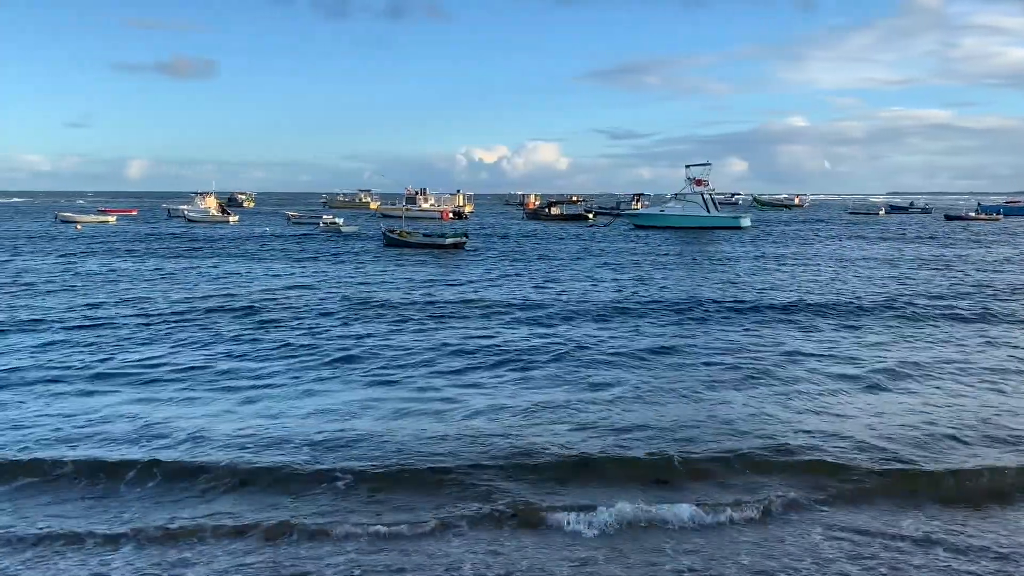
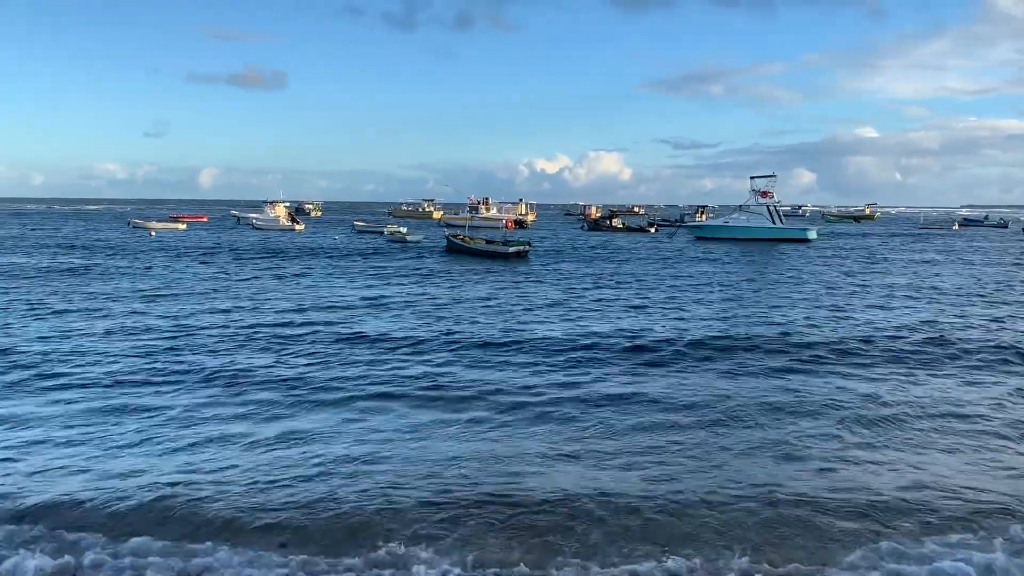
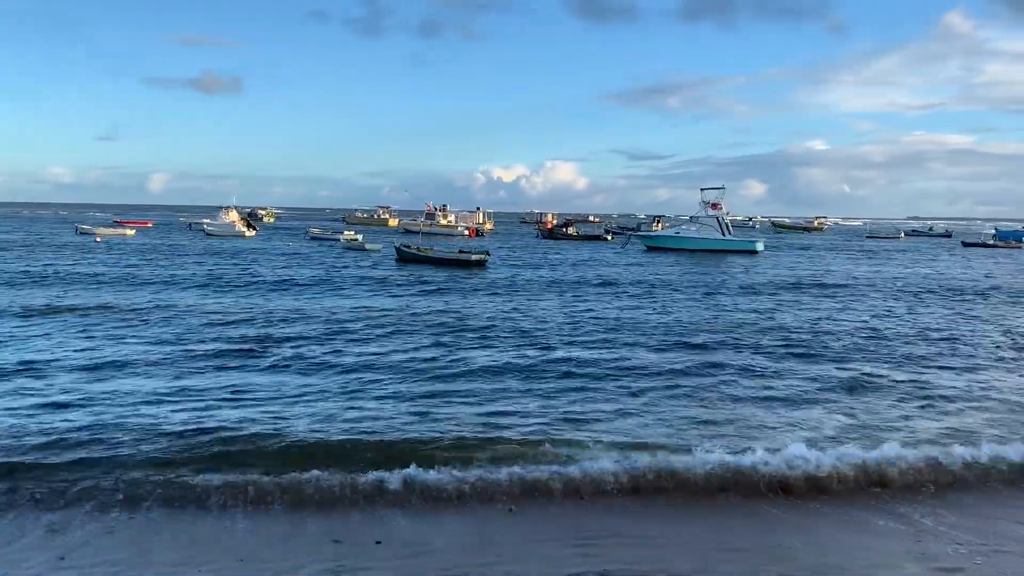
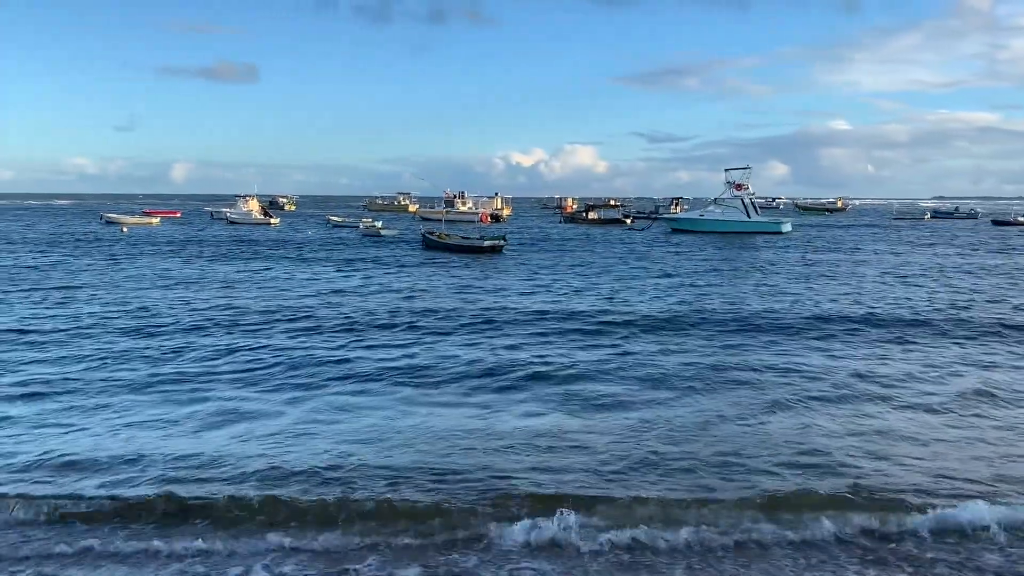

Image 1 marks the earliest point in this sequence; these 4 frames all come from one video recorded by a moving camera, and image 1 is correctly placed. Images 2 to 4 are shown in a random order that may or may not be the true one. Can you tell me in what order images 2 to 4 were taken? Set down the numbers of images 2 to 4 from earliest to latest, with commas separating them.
4, 2, 3
